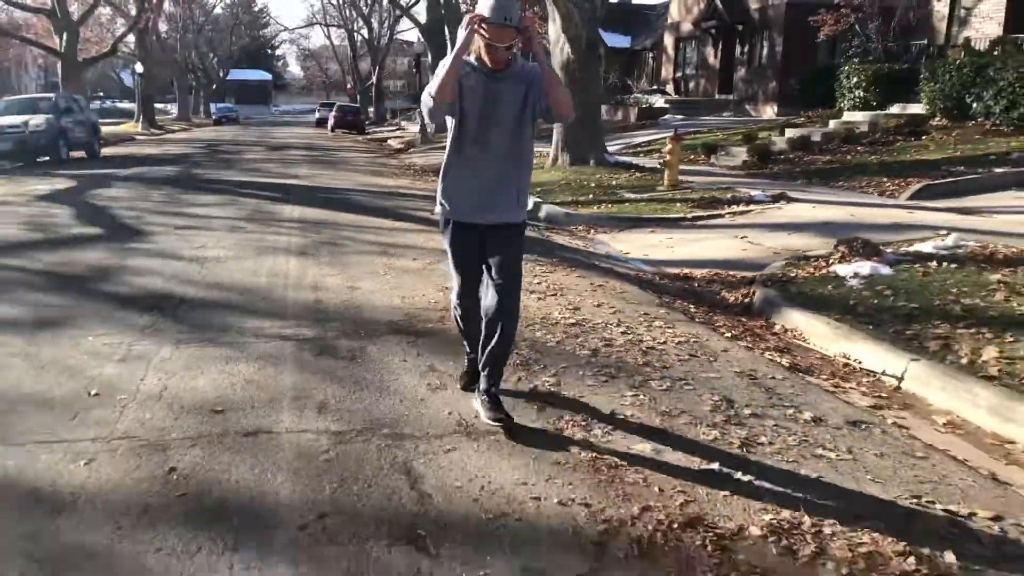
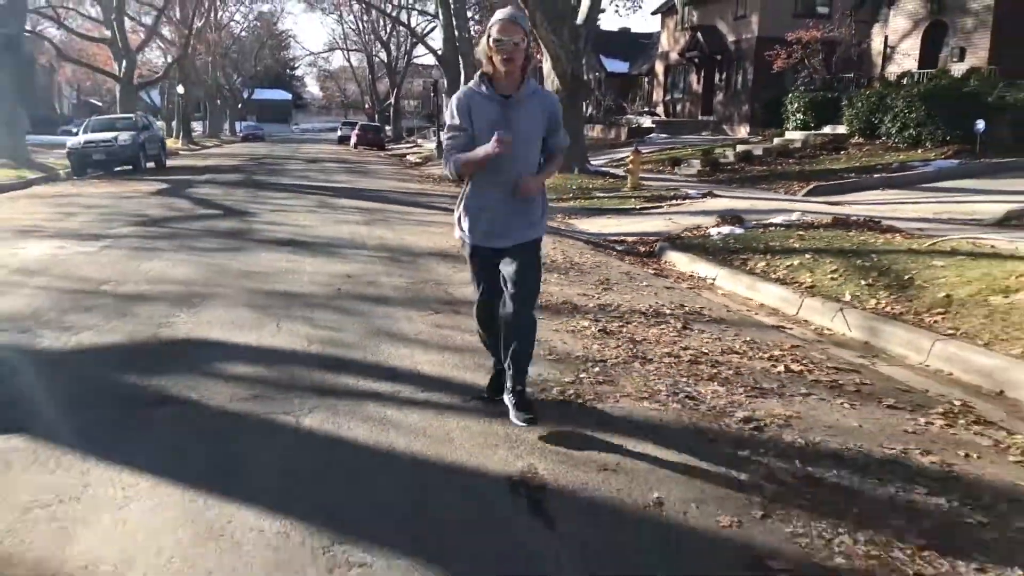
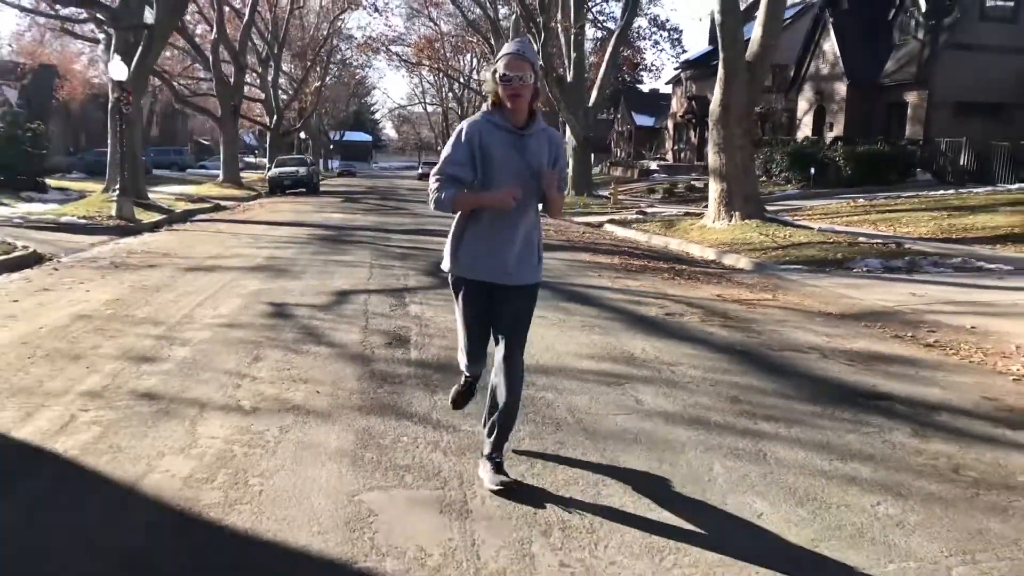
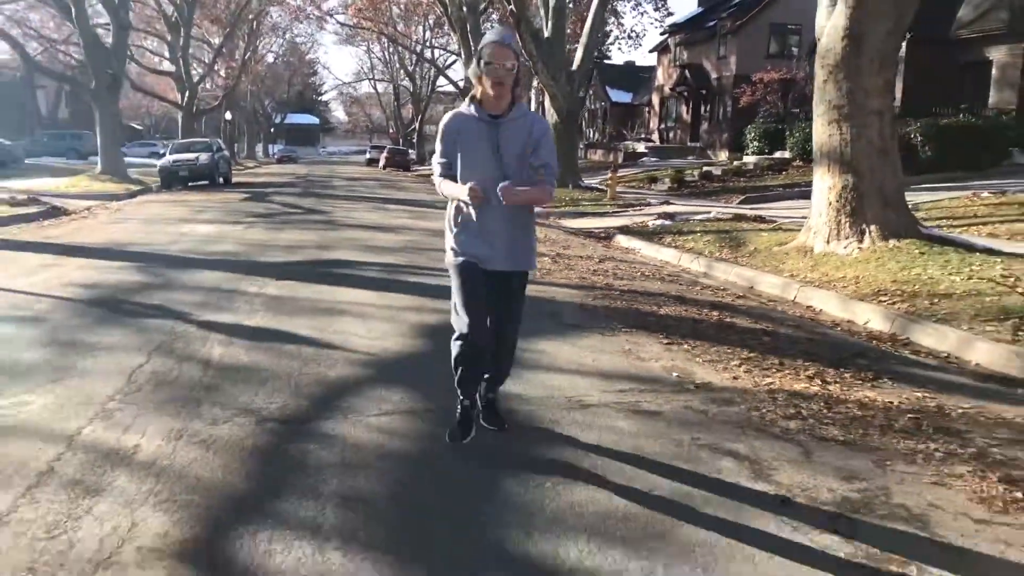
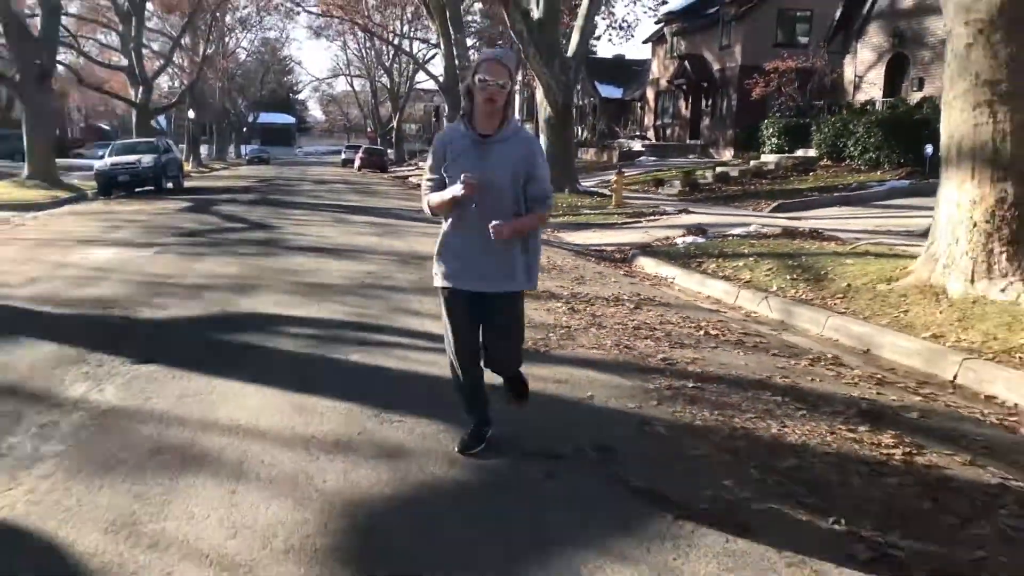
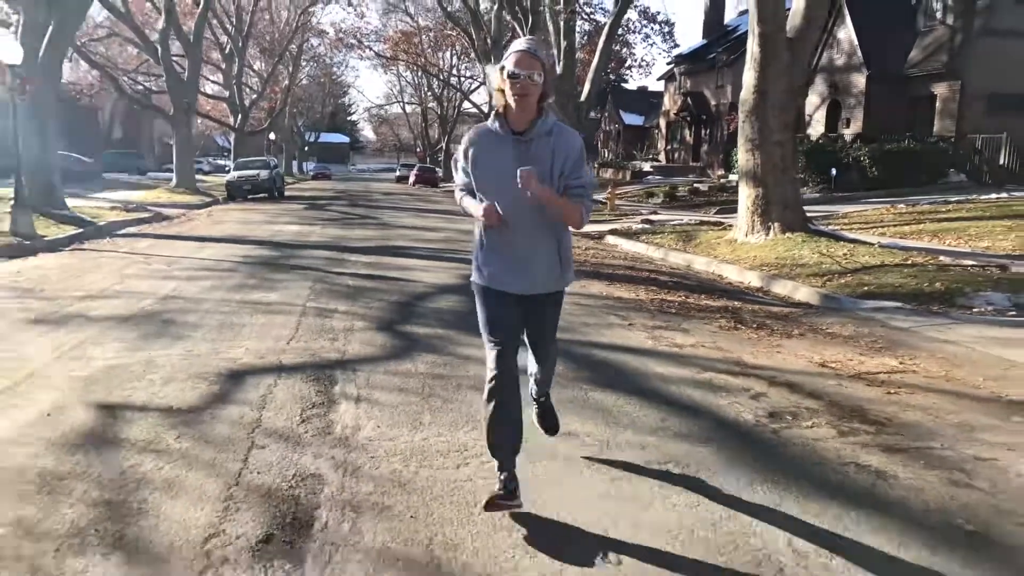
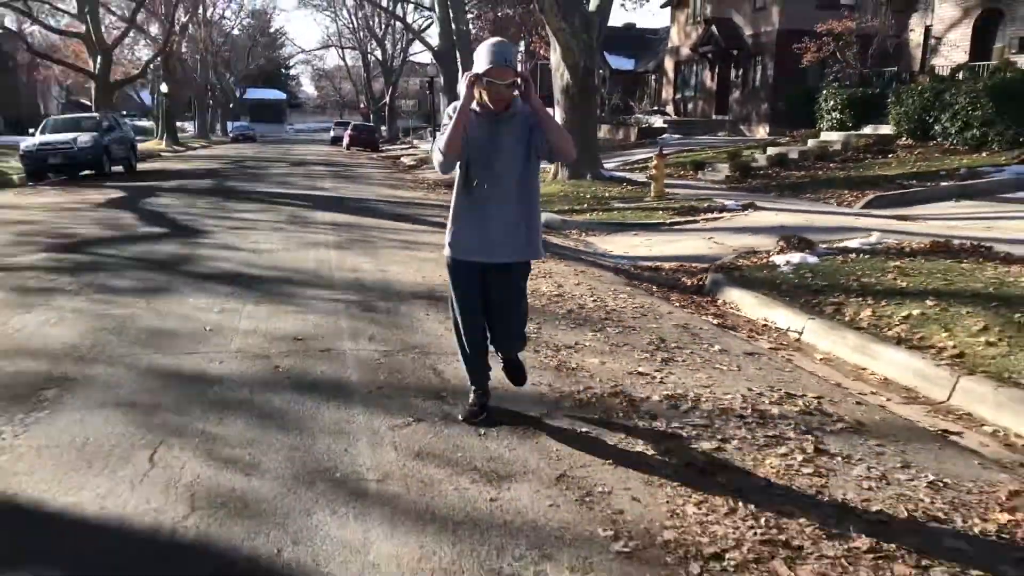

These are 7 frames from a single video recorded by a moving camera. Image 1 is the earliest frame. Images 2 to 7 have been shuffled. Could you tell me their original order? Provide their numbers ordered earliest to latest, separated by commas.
7, 2, 5, 4, 6, 3
